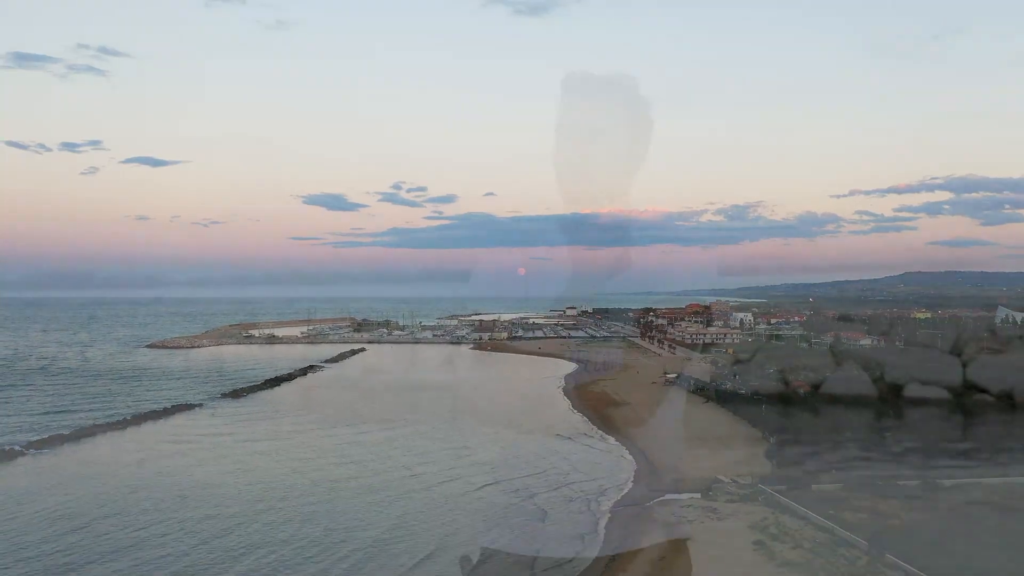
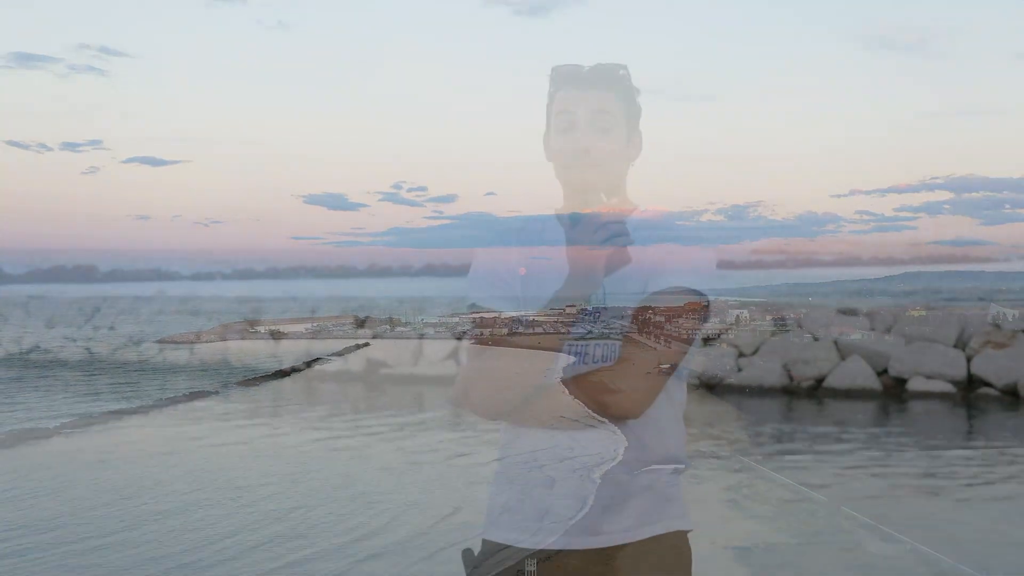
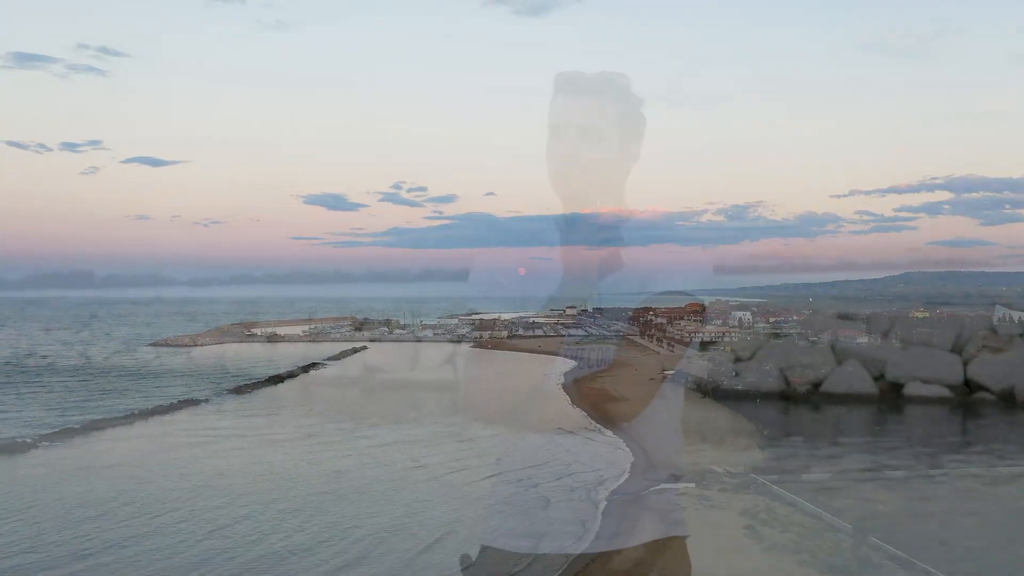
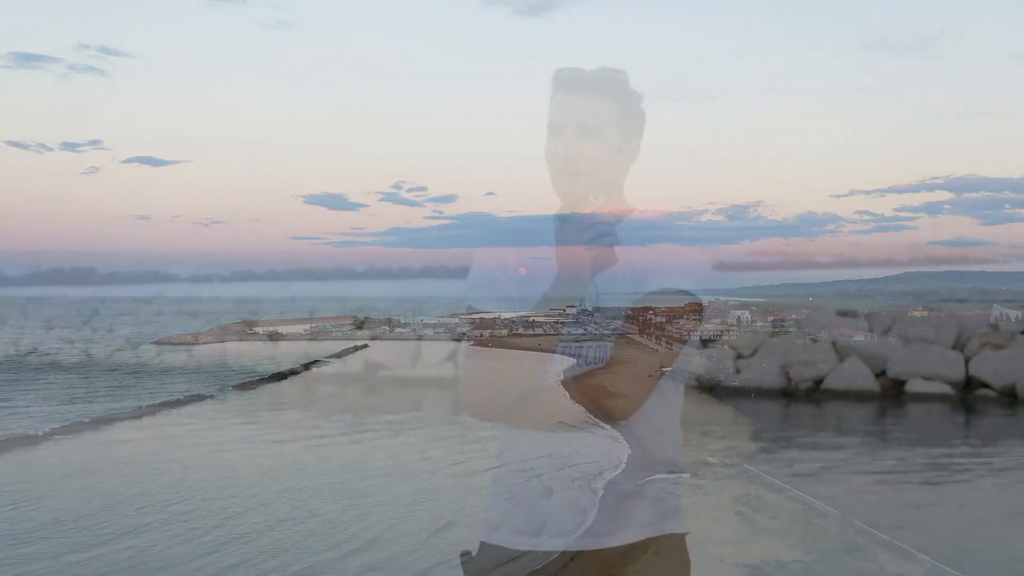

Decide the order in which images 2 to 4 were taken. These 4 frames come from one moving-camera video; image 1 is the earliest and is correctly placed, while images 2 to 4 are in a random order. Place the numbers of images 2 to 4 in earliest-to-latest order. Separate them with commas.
3, 4, 2
